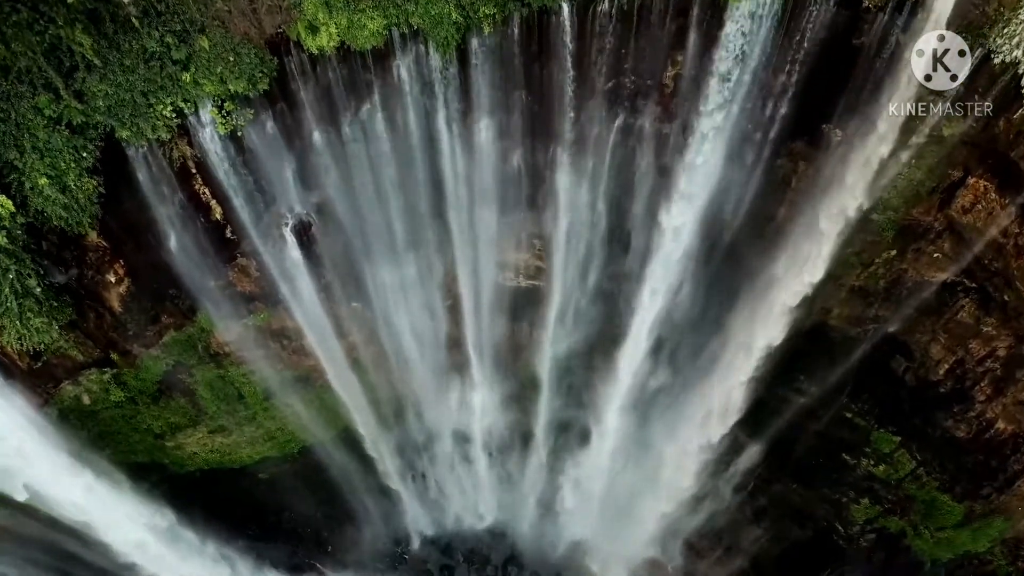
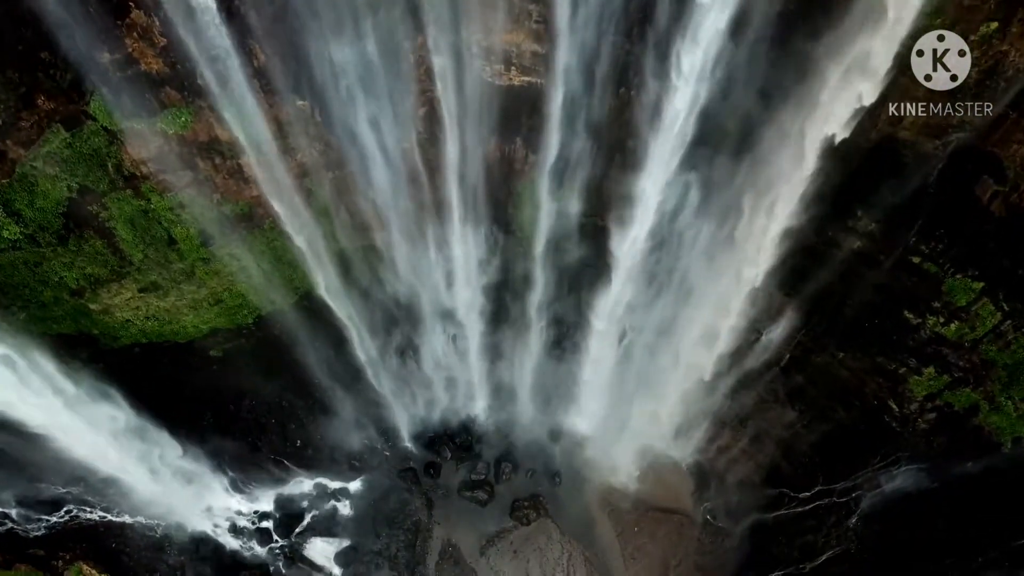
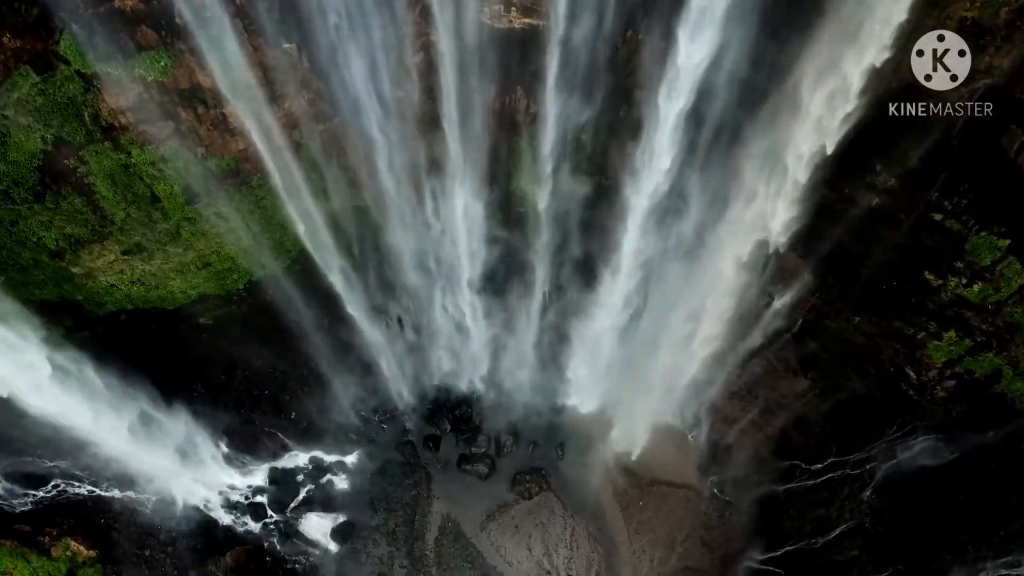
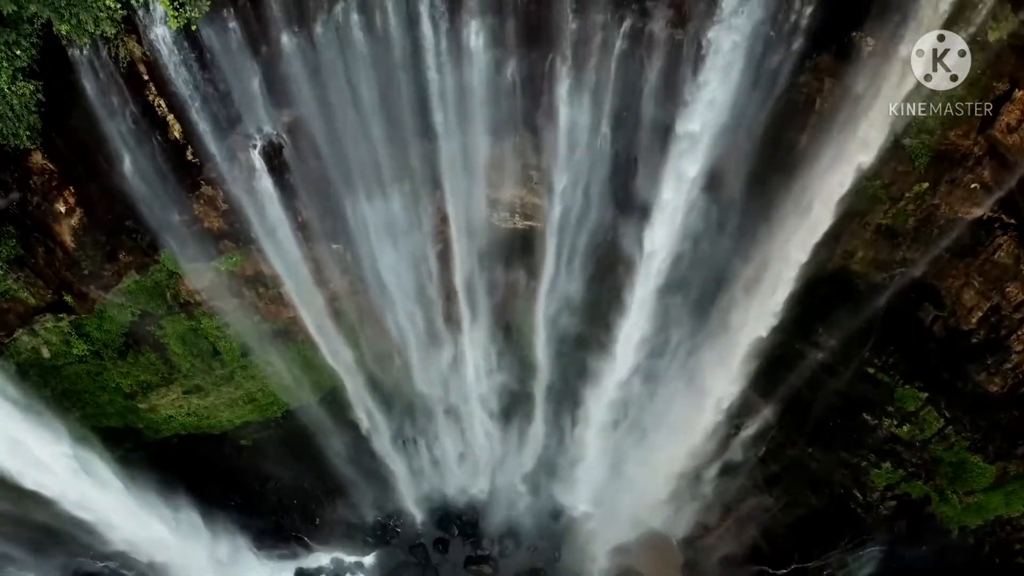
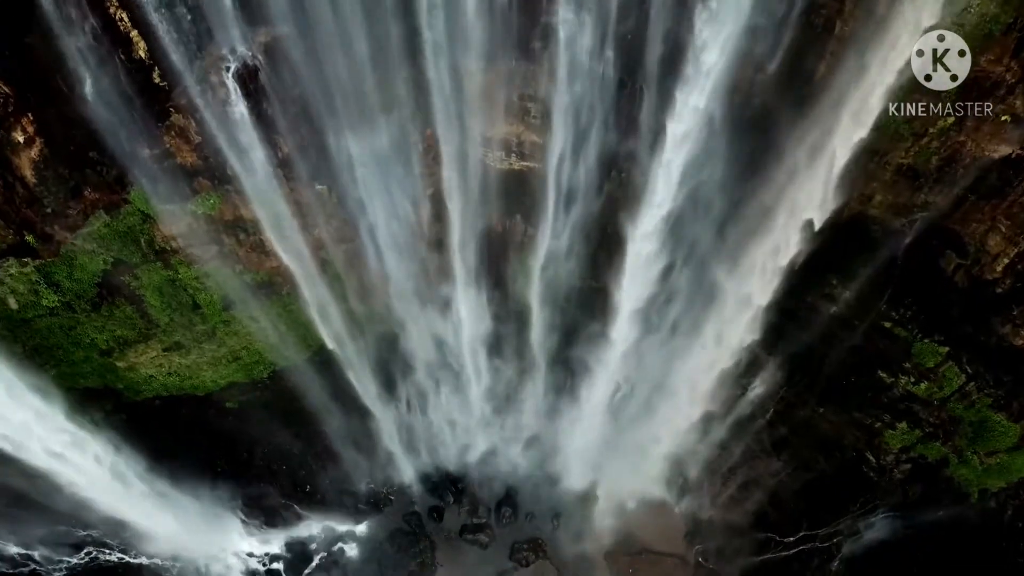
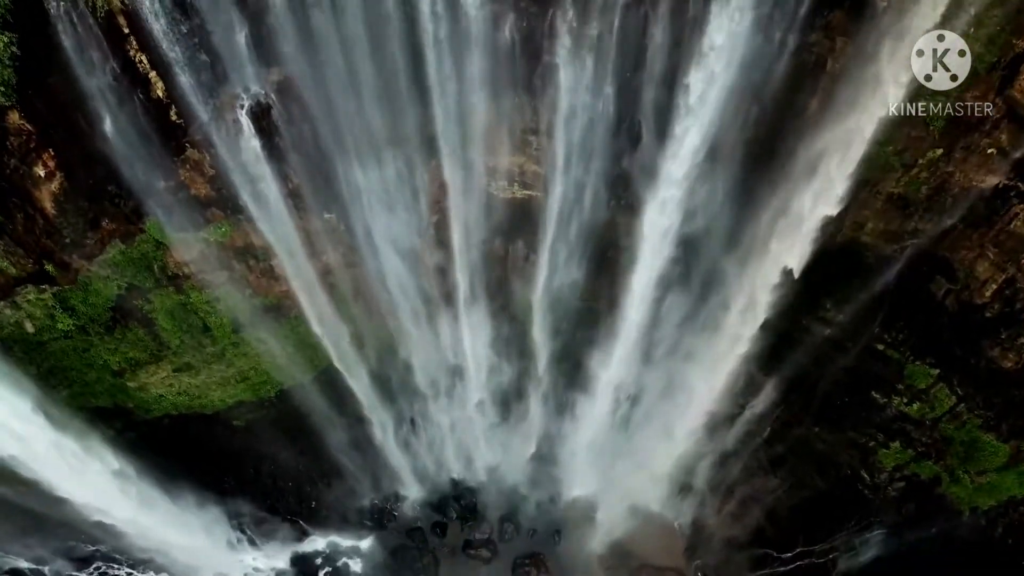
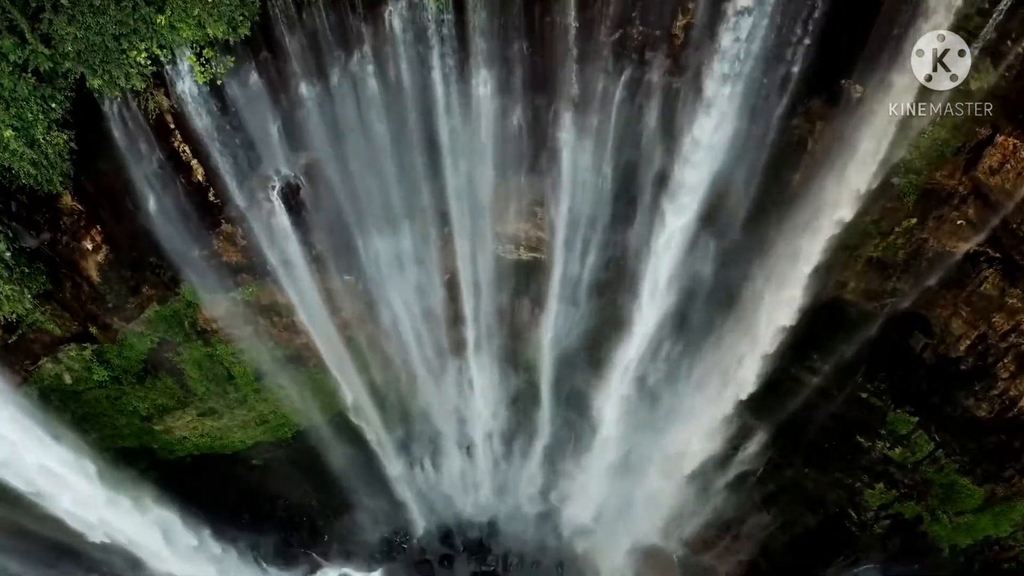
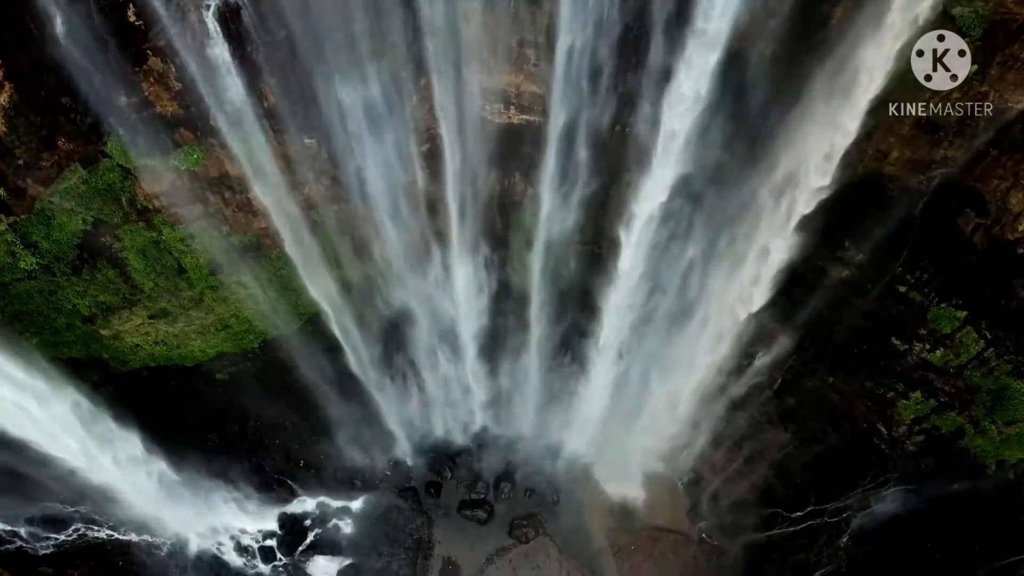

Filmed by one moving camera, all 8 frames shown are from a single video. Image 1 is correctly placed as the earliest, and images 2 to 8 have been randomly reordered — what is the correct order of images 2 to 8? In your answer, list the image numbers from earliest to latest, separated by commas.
7, 4, 6, 5, 8, 2, 3
